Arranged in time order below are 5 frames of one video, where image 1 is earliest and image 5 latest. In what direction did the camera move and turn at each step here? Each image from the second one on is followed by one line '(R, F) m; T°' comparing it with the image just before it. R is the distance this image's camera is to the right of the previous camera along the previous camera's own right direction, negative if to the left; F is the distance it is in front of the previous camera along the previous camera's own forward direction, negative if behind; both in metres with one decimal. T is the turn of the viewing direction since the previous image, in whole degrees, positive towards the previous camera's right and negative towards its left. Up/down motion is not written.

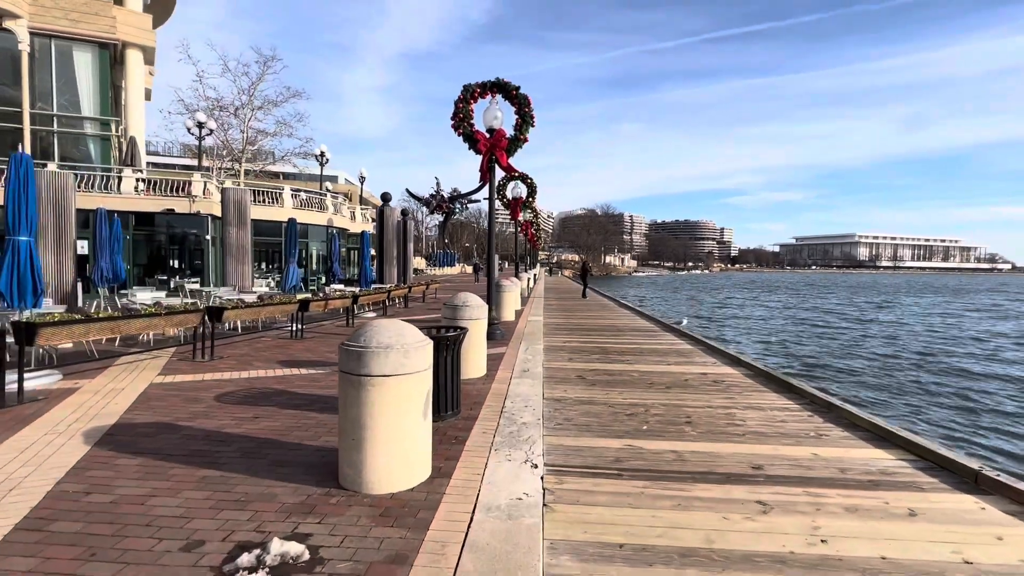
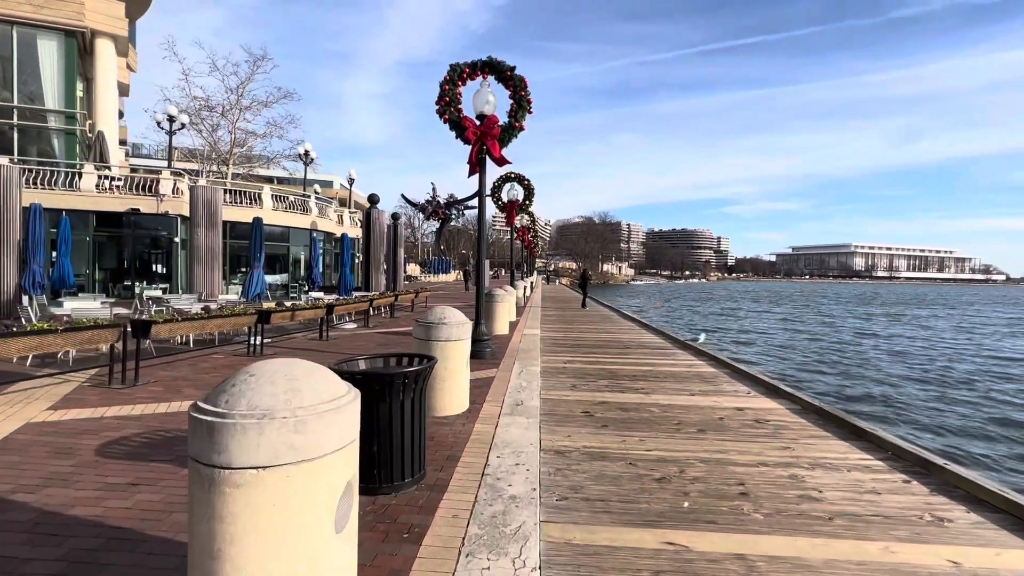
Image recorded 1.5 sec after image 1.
(+0.1, +1.7) m; 0°
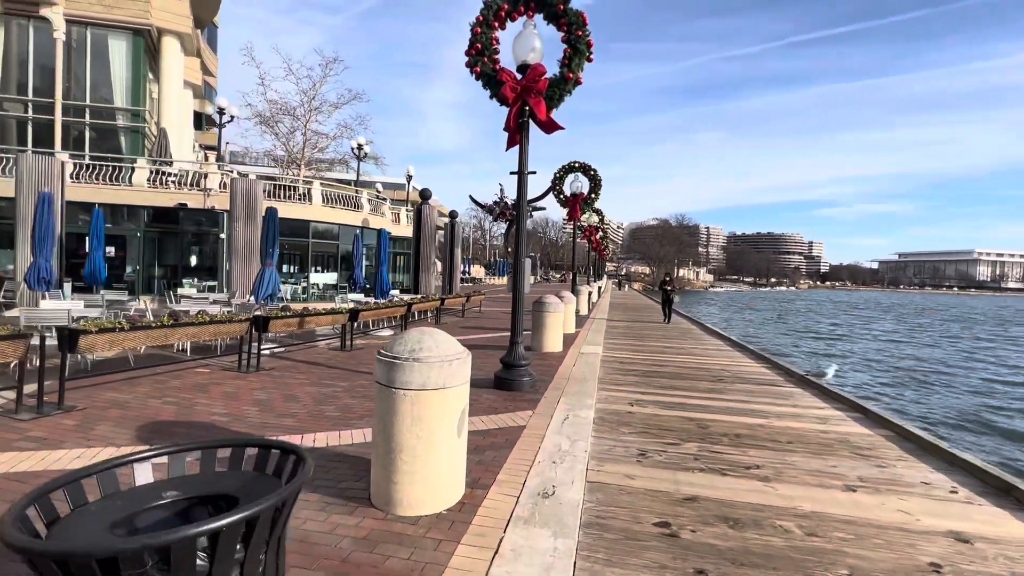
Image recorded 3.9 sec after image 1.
(+0.4, +2.7) m; -9°
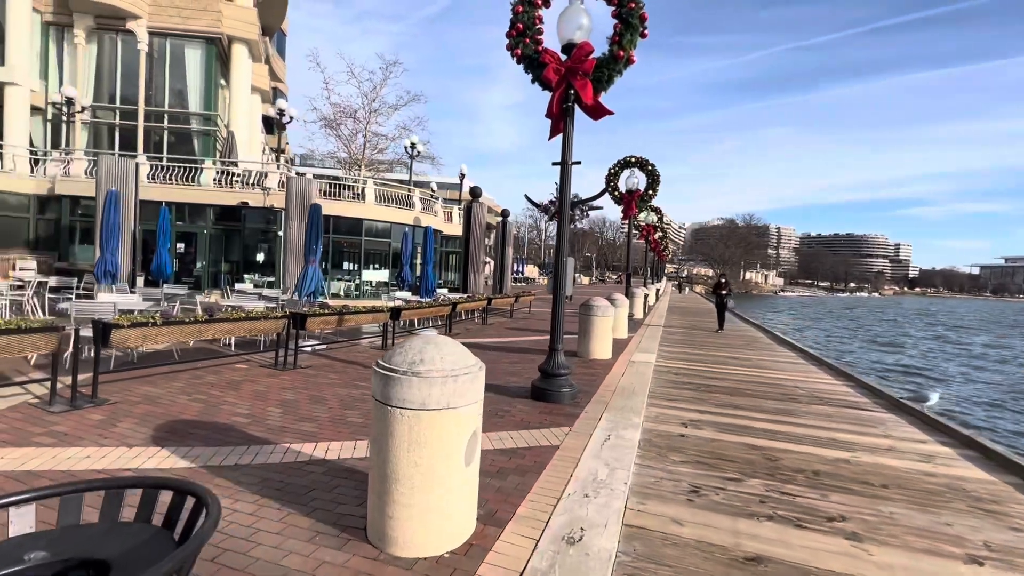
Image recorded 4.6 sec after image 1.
(+0.2, +0.7) m; -7°
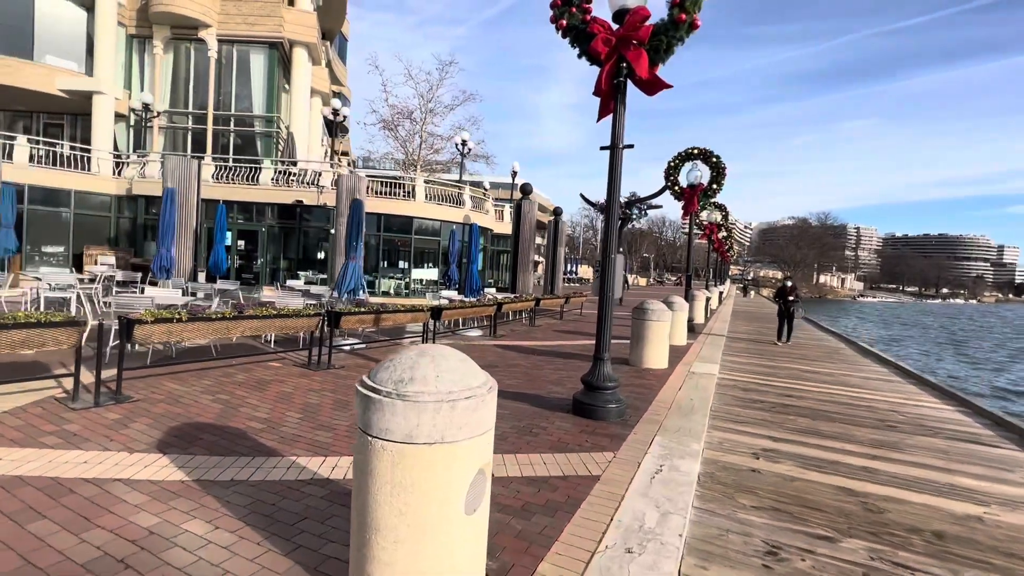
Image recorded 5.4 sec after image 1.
(+0.2, +0.8) m; -7°
